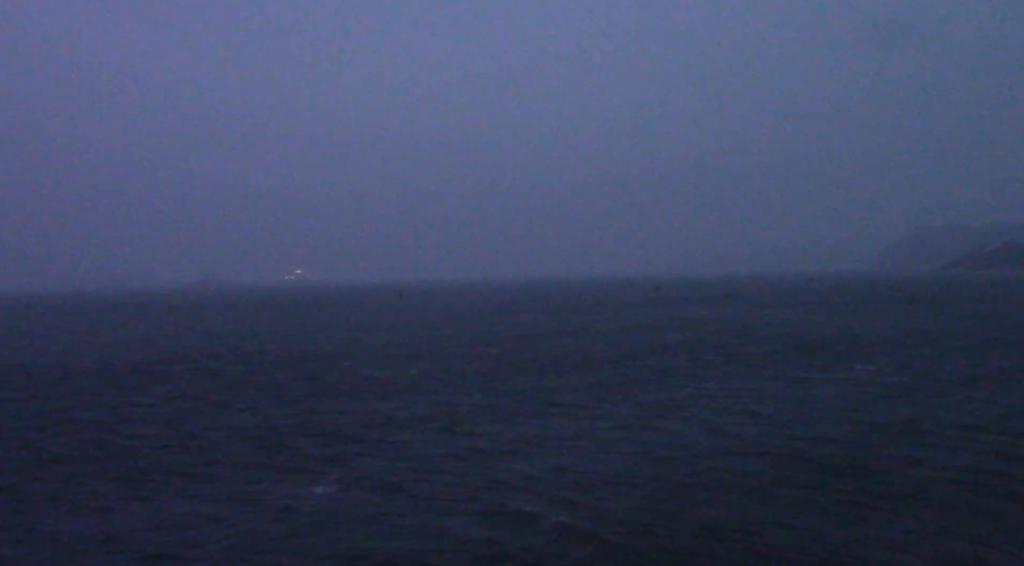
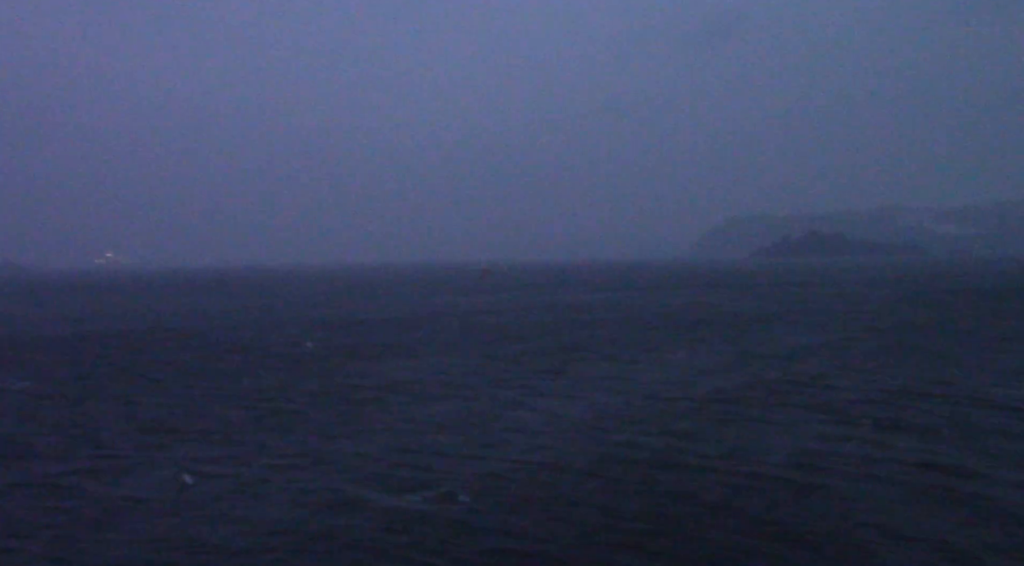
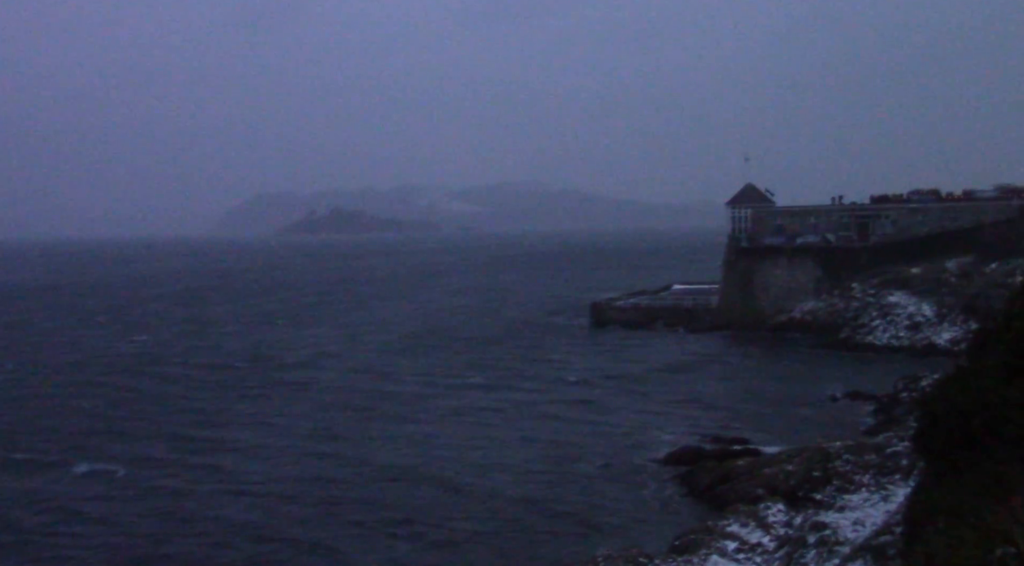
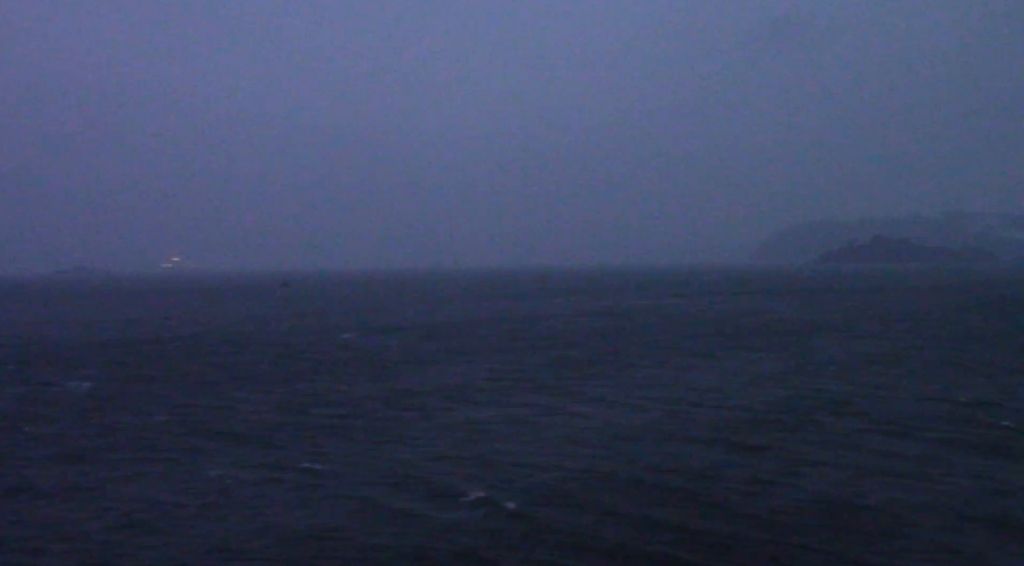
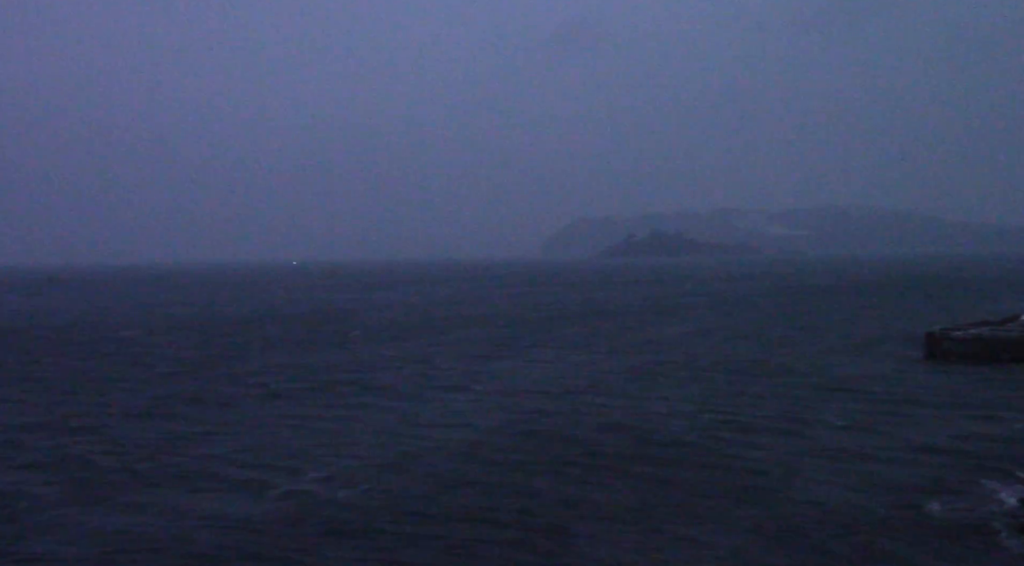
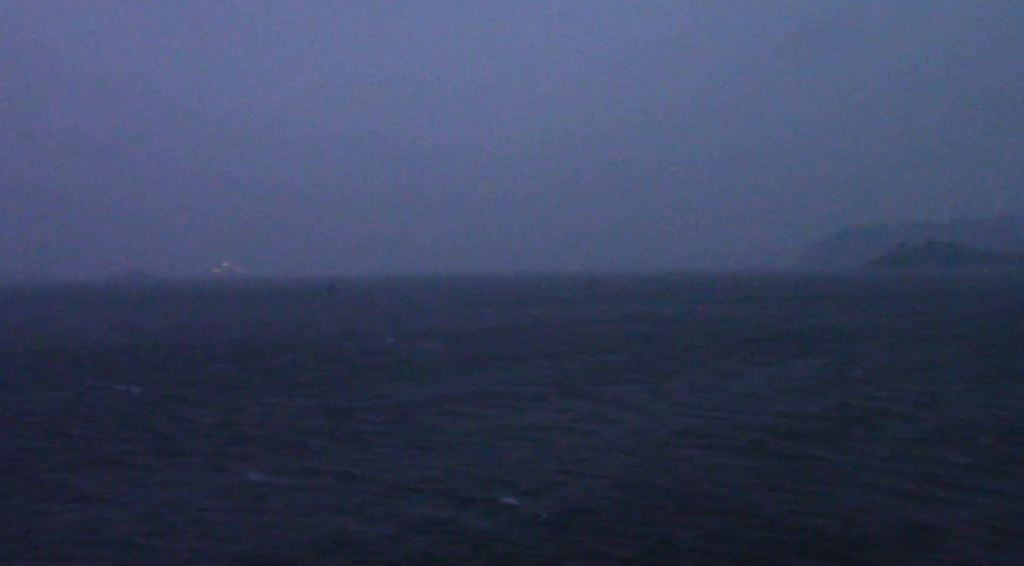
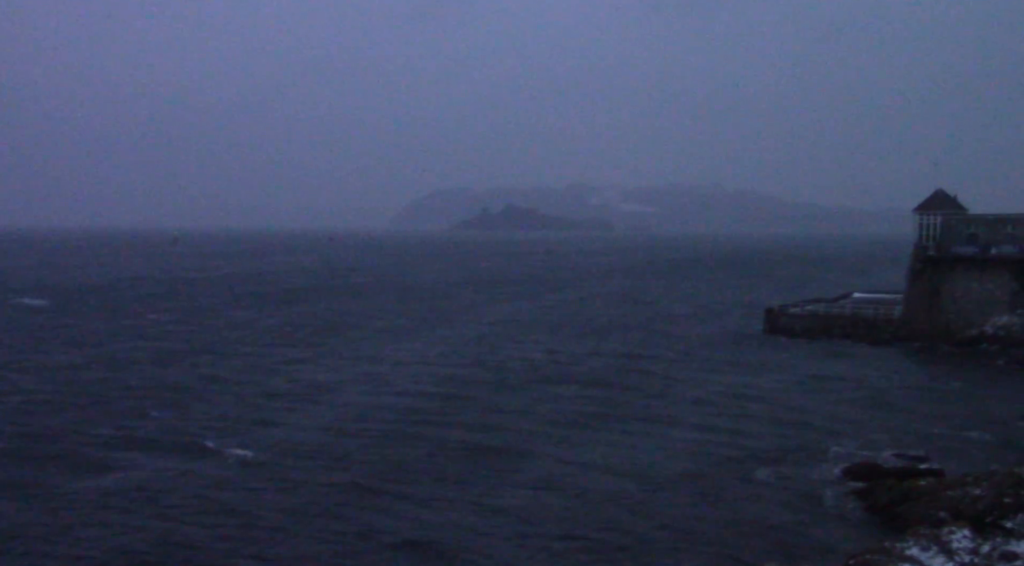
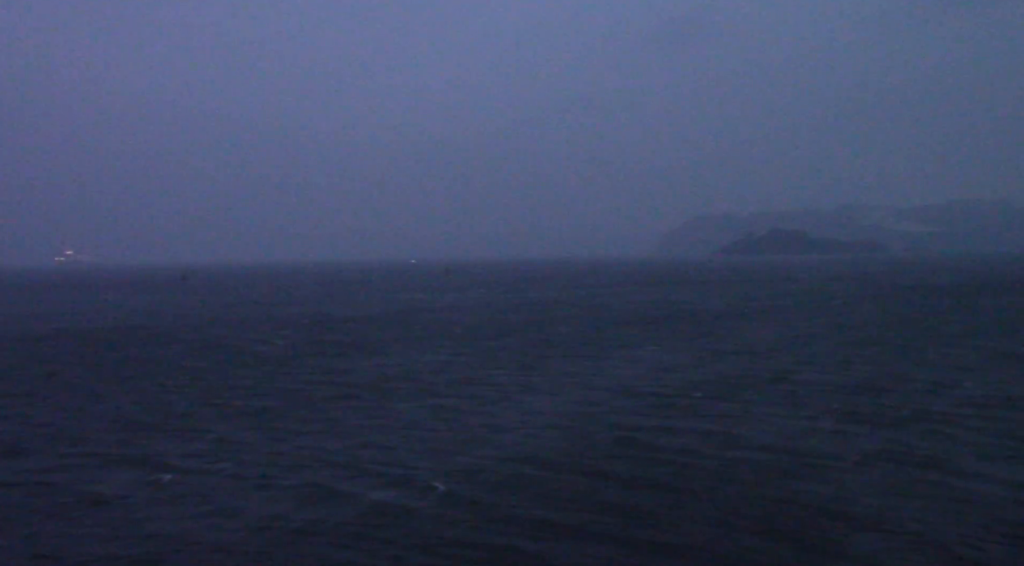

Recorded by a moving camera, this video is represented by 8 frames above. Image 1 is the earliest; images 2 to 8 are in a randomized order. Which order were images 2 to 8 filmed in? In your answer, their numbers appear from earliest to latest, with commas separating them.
6, 4, 2, 8, 5, 7, 3
